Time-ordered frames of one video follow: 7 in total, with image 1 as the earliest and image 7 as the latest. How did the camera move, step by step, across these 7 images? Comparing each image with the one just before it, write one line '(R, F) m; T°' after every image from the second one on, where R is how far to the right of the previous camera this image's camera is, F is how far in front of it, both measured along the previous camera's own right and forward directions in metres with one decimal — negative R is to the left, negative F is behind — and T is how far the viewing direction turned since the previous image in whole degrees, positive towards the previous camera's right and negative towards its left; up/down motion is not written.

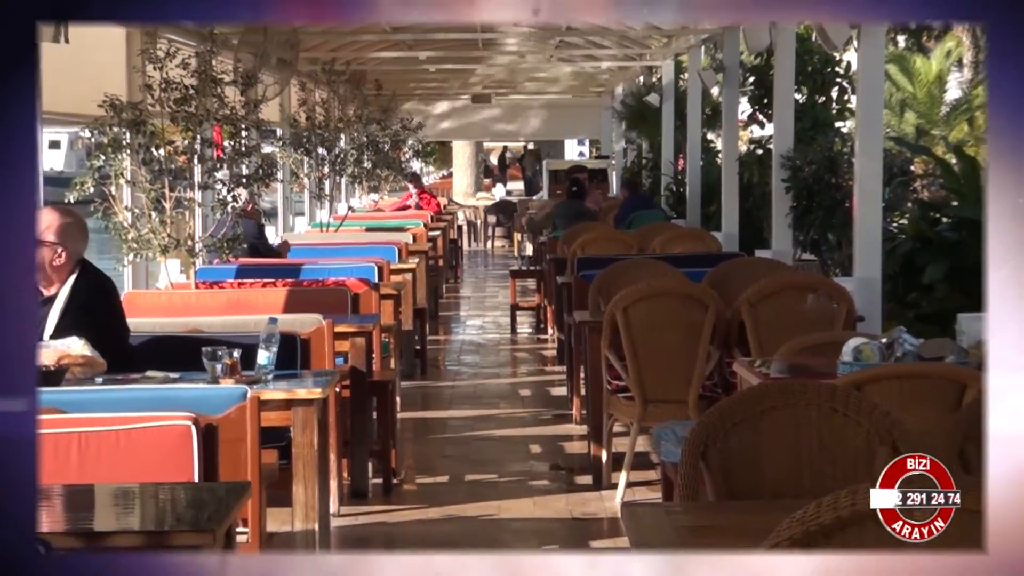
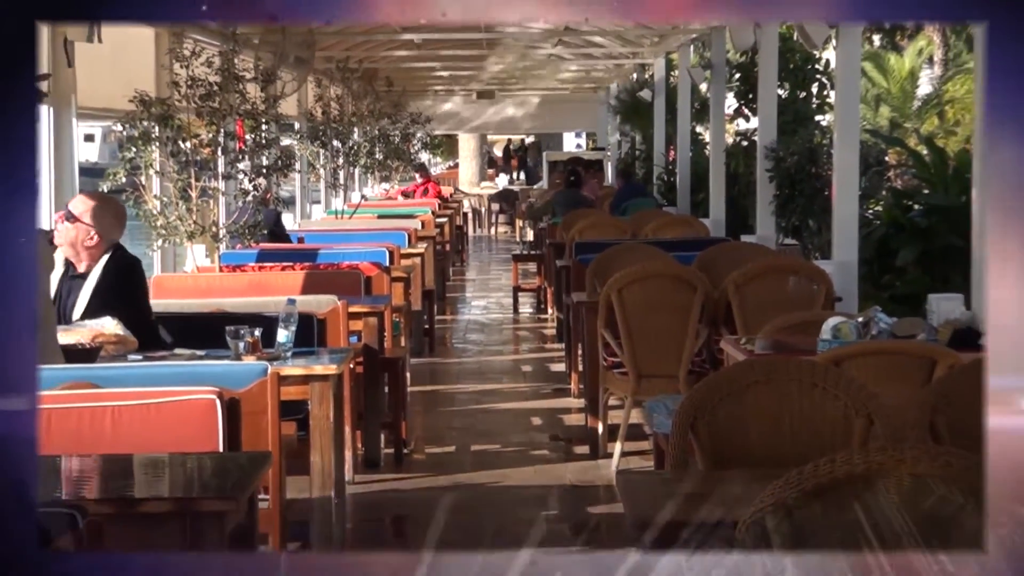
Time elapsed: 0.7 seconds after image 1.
(0.0, -0.2) m; 0°
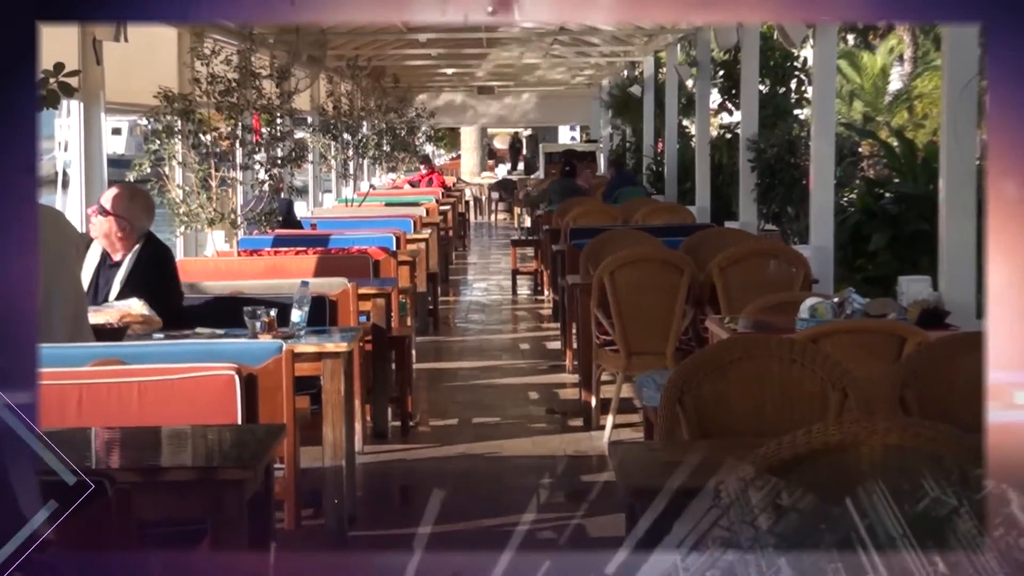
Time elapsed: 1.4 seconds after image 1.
(0.0, -0.2) m; 0°
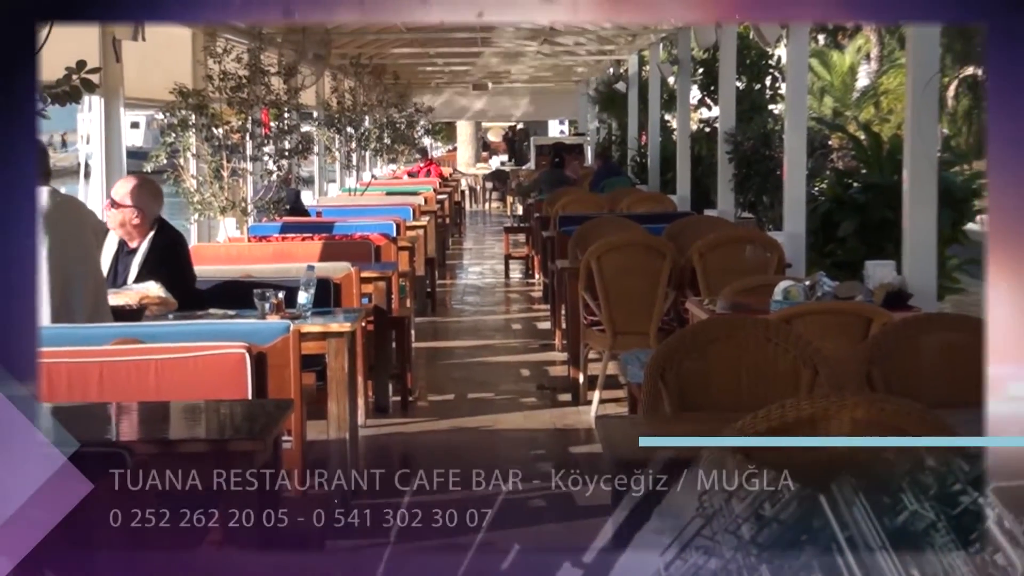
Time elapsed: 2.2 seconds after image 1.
(0.0, -0.2) m; 0°
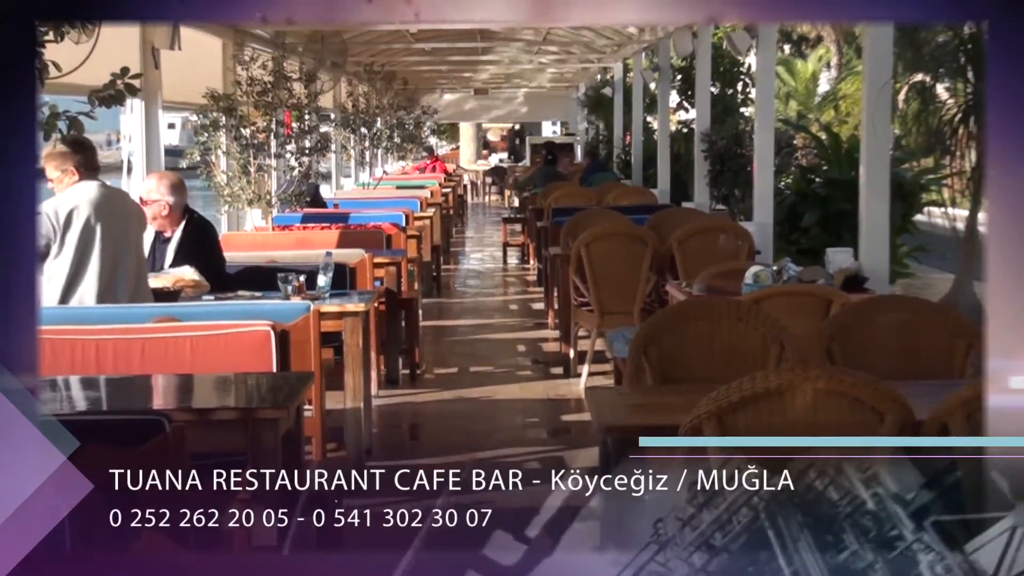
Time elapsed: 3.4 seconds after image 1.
(0.0, -0.4) m; 0°
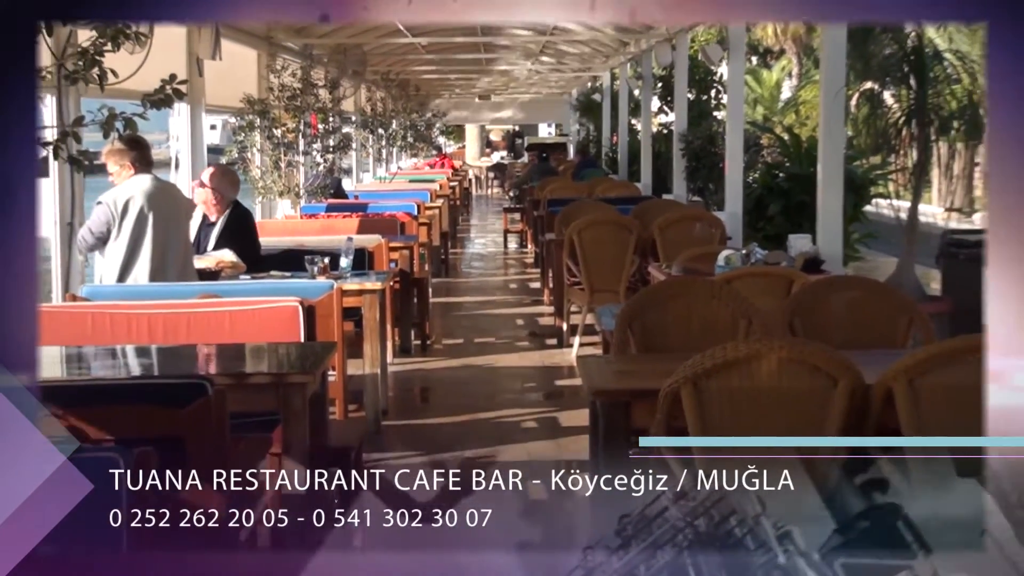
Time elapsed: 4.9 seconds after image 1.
(+0.1, -0.6) m; -1°
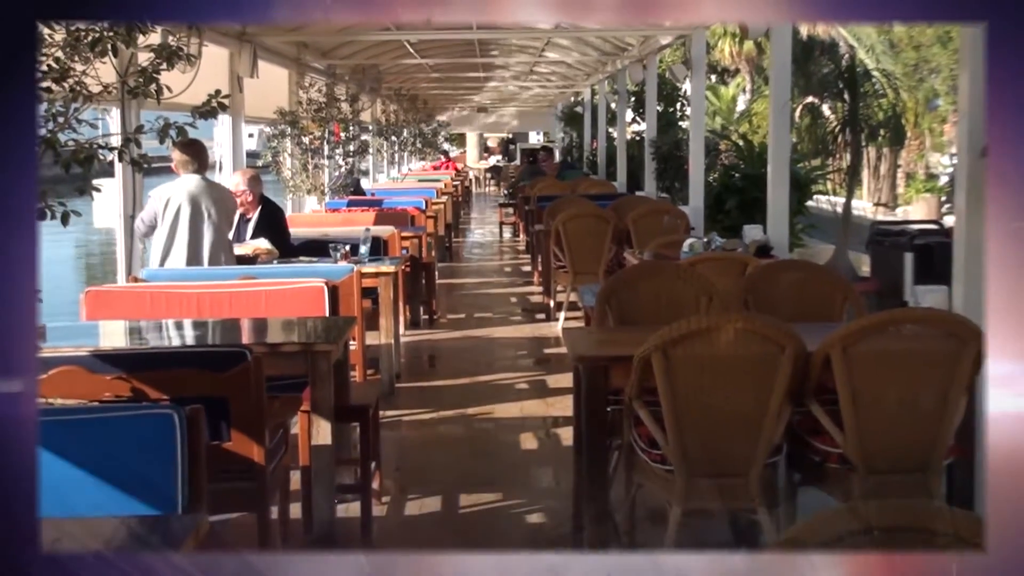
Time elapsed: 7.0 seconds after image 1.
(+0.1, -0.8) m; -1°
